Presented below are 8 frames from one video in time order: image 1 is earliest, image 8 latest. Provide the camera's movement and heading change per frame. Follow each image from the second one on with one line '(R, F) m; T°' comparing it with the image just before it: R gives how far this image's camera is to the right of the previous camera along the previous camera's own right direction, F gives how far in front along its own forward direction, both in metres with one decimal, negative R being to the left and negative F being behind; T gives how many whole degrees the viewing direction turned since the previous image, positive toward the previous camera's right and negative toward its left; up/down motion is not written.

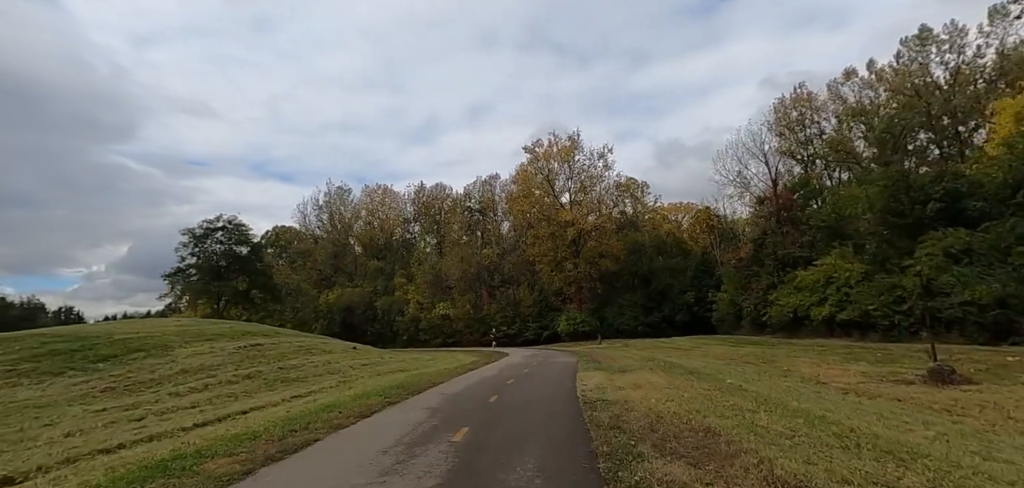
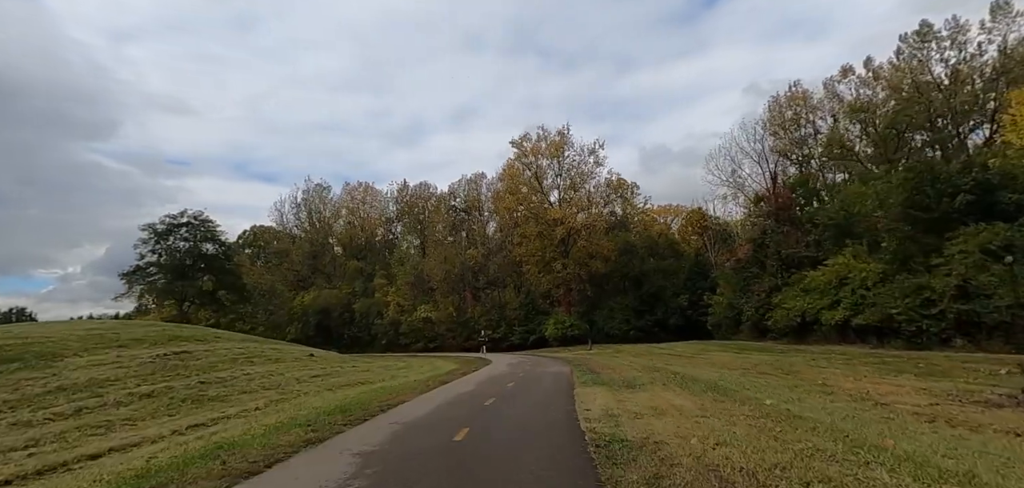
(+0.1, +2.9) m; +1°
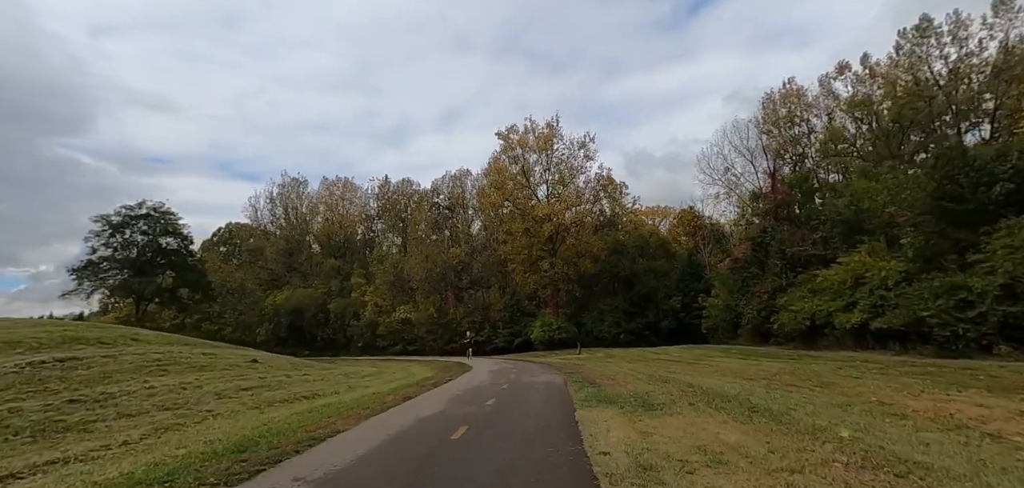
(+0.1, +2.9) m; +2°
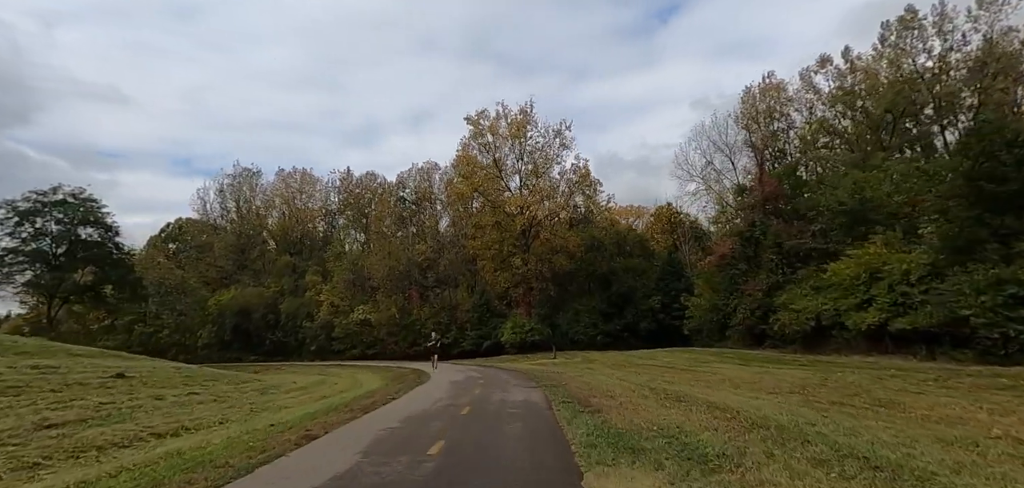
(+0.1, +3.9) m; +3°
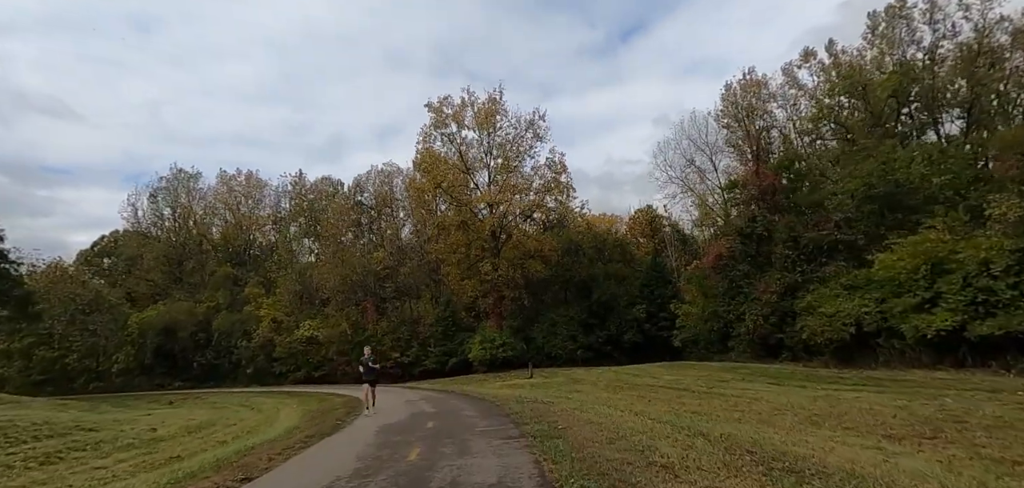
(+0.1, +5.5) m; +3°
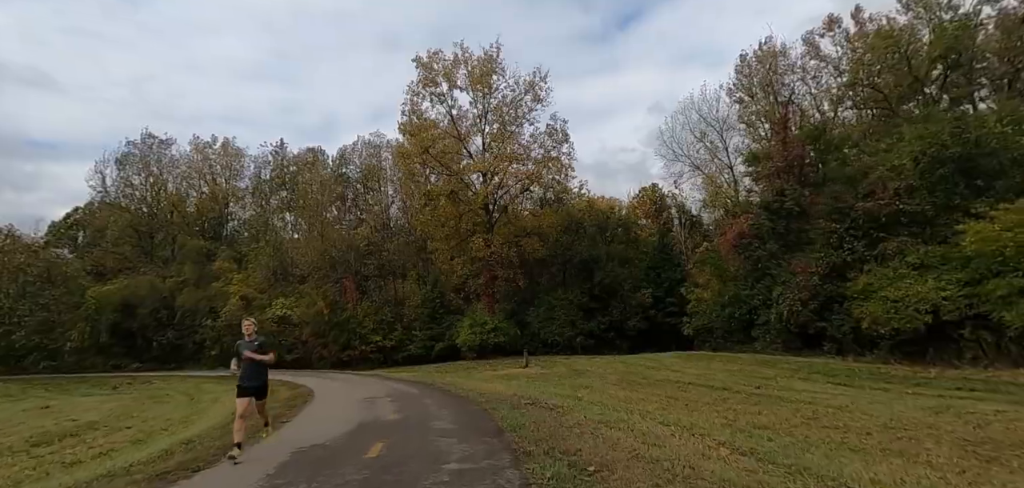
(-0.1, +4.1) m; +1°
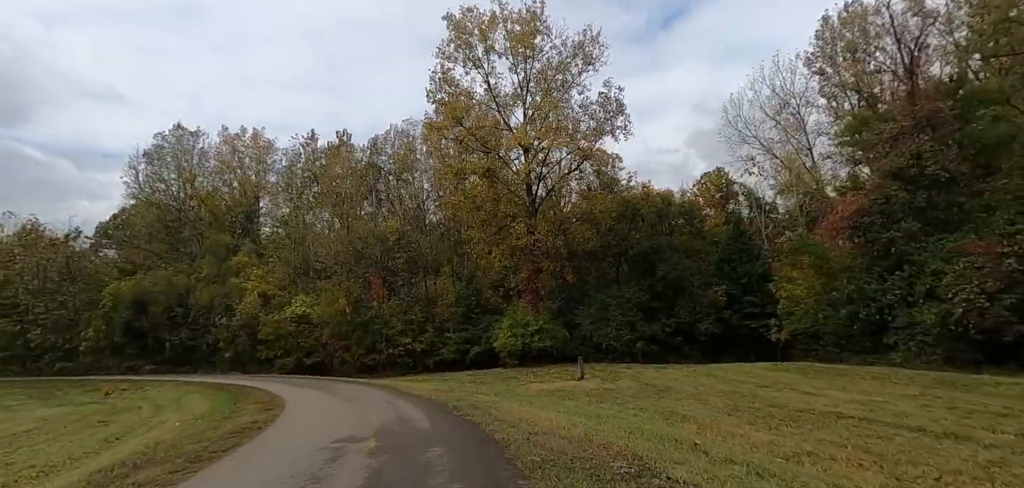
(-0.4, +5.6) m; -4°
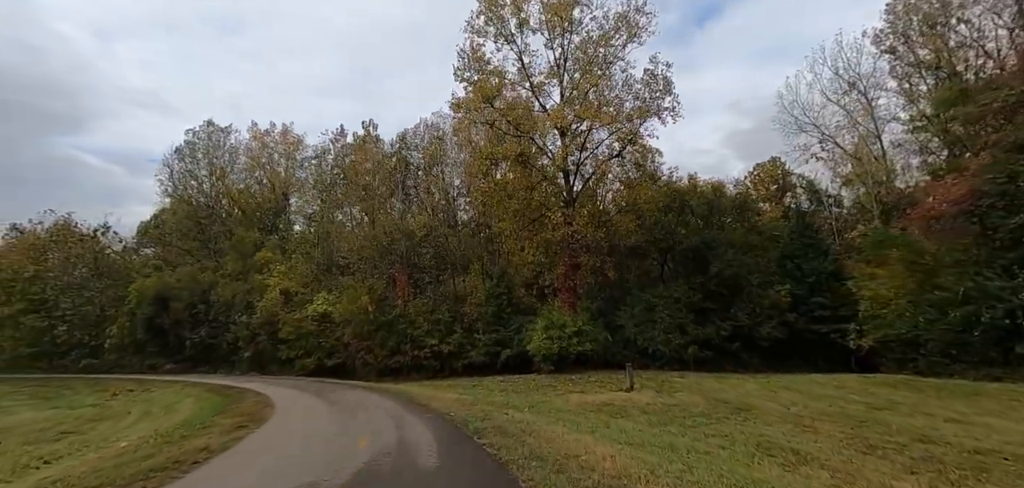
(-0.1, +3.0) m; -4°
